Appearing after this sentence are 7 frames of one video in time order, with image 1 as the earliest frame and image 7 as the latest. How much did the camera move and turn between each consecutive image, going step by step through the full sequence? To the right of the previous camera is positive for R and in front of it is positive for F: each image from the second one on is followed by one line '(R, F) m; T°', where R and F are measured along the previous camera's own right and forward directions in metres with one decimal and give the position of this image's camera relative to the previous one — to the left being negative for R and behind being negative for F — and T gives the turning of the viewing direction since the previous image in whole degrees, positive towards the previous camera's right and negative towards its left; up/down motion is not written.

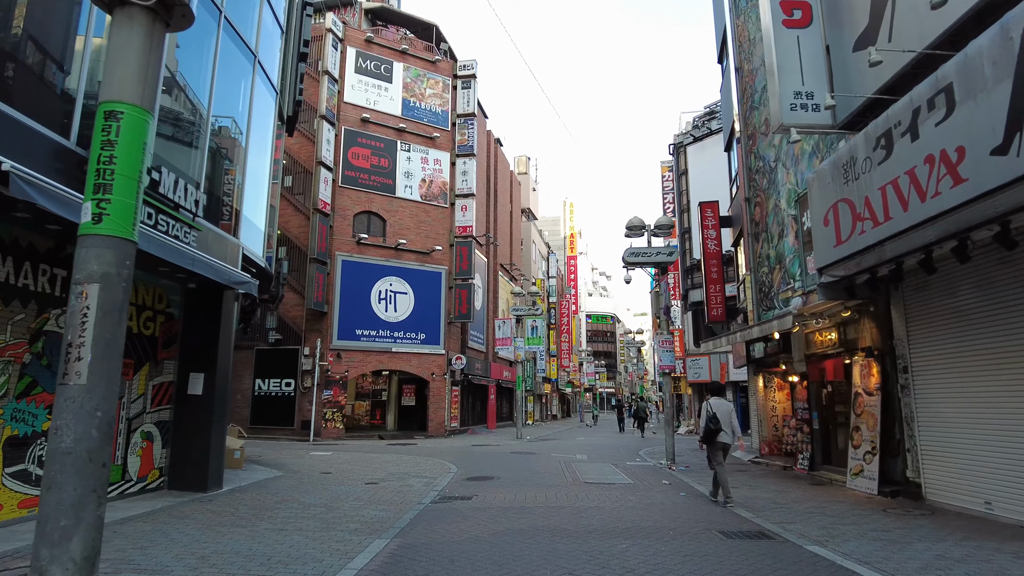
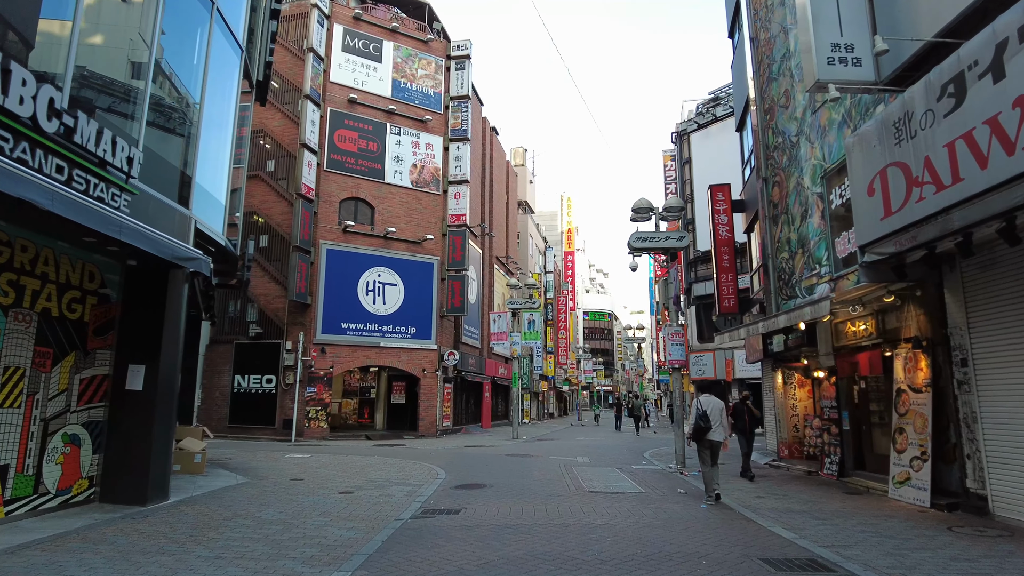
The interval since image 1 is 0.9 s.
(0.0, +1.4) m; 0°
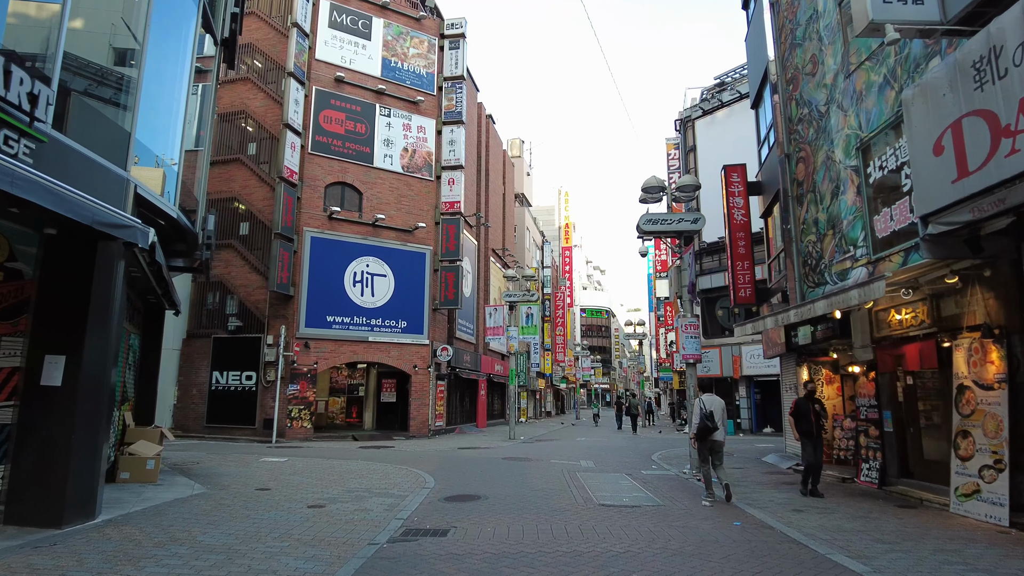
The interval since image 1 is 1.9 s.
(0.0, +1.4) m; 0°
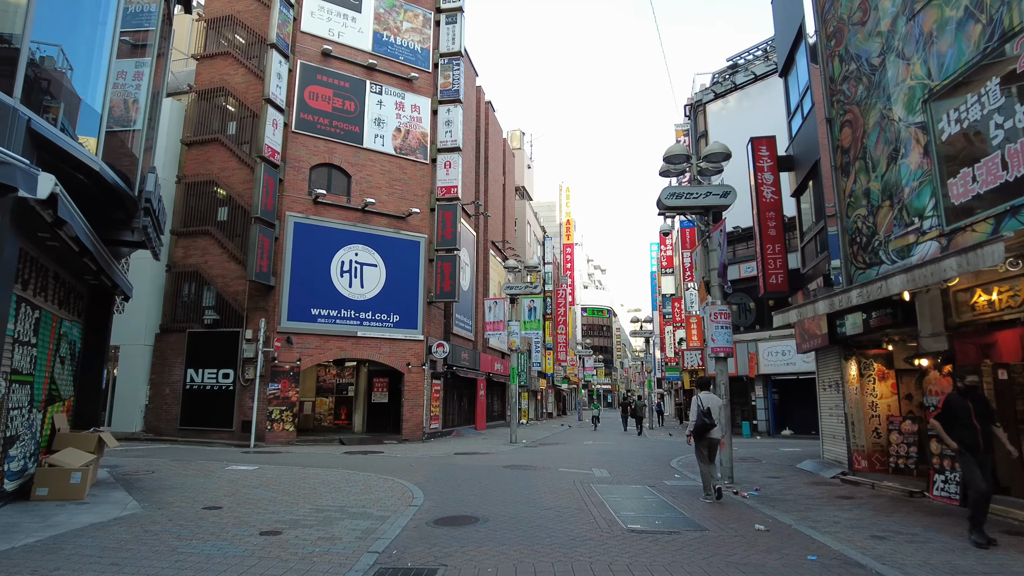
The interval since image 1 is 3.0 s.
(-0.1, +1.7) m; 0°
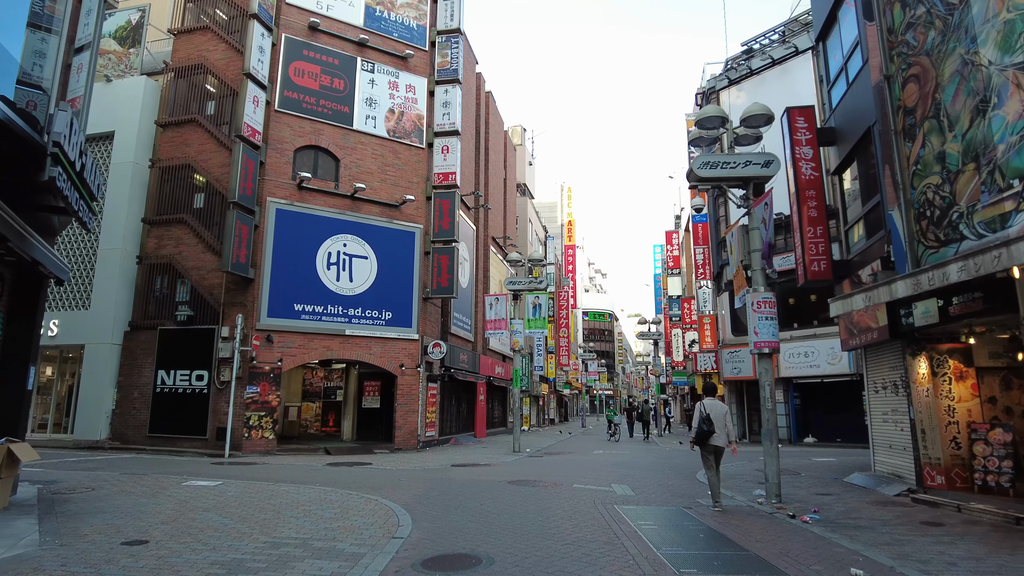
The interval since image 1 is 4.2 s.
(-0.1, +1.8) m; 0°
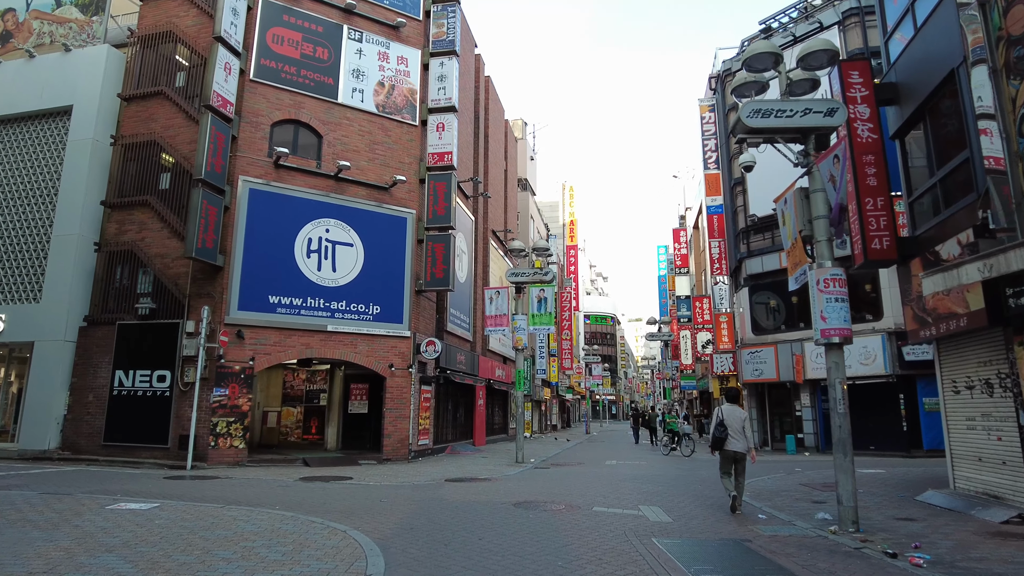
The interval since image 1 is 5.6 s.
(-0.1, +2.0) m; 0°
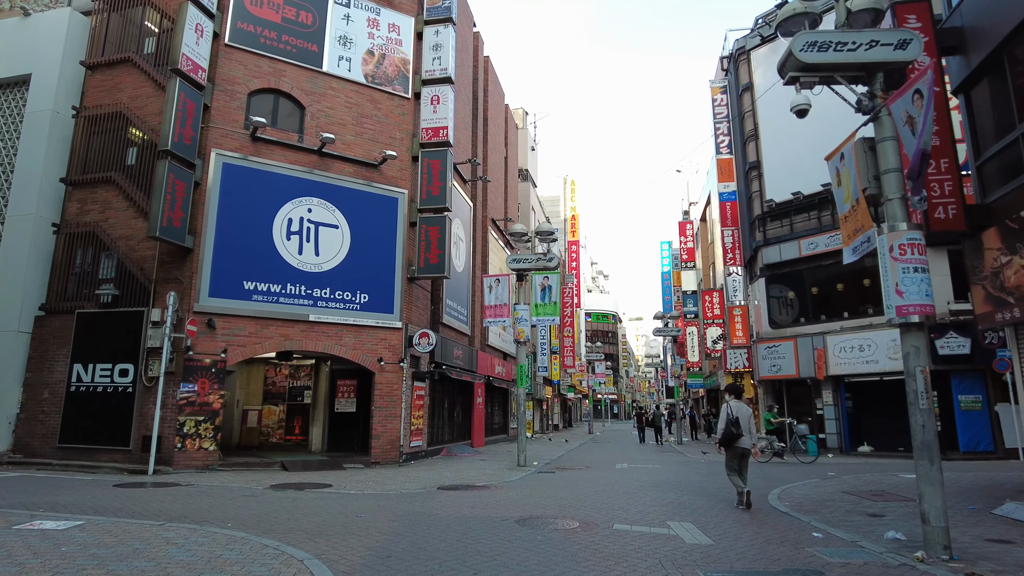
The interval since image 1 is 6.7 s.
(0.0, +1.5) m; 0°
